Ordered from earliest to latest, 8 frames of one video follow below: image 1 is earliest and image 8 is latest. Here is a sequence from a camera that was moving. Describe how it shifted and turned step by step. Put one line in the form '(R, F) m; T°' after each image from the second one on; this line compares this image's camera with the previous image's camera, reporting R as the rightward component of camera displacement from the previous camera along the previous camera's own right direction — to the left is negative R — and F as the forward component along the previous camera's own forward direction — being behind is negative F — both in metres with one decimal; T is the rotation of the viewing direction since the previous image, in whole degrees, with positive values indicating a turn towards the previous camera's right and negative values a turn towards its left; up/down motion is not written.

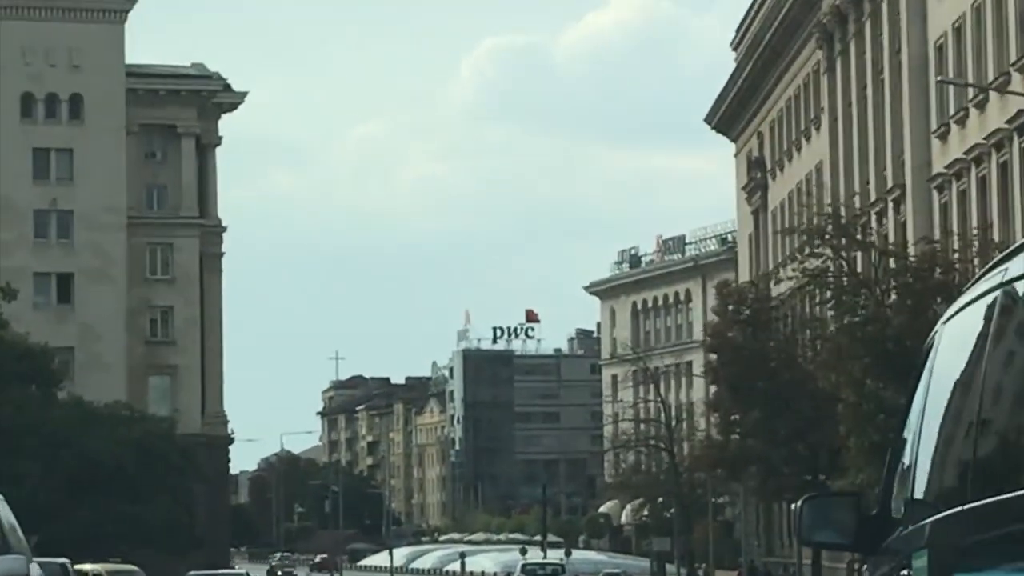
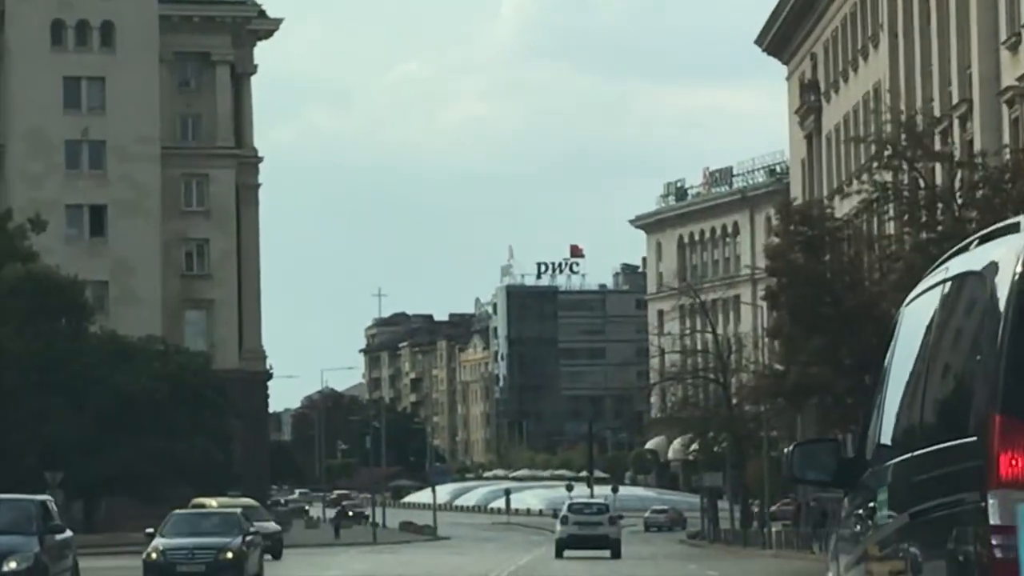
(0.0, +2.9) m; -1°
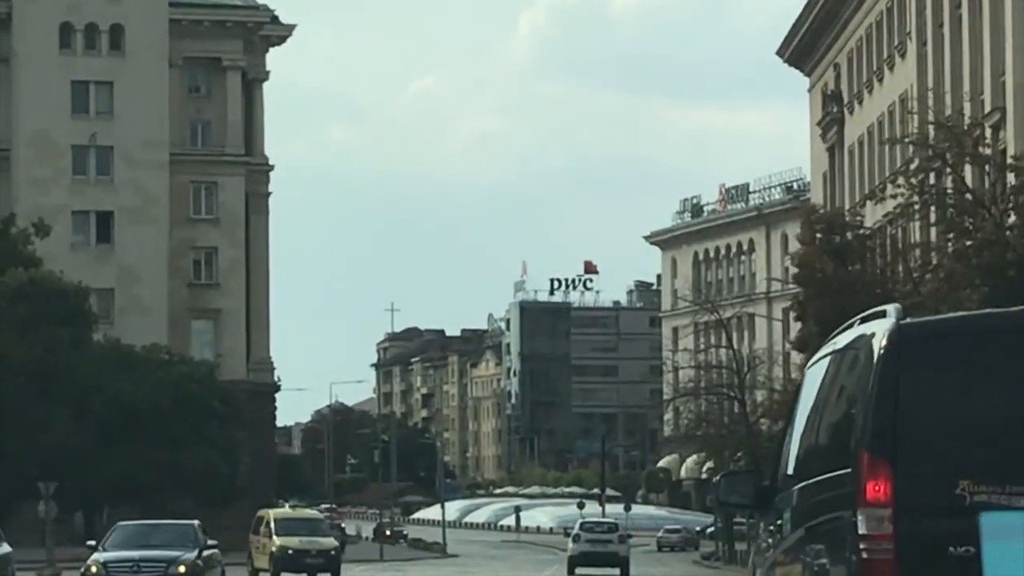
(0.0, +2.0) m; 0°
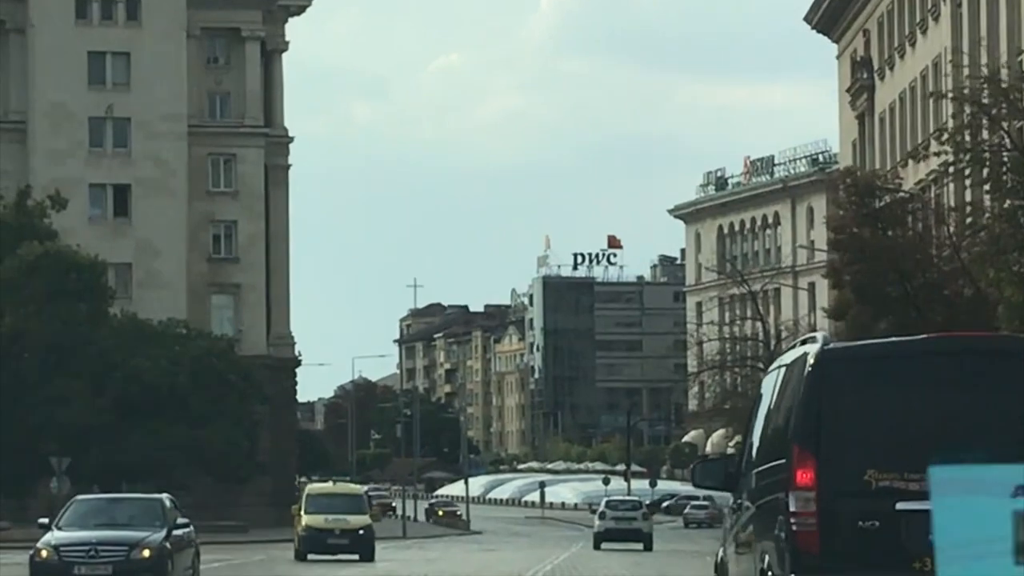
(0.0, +1.5) m; -1°
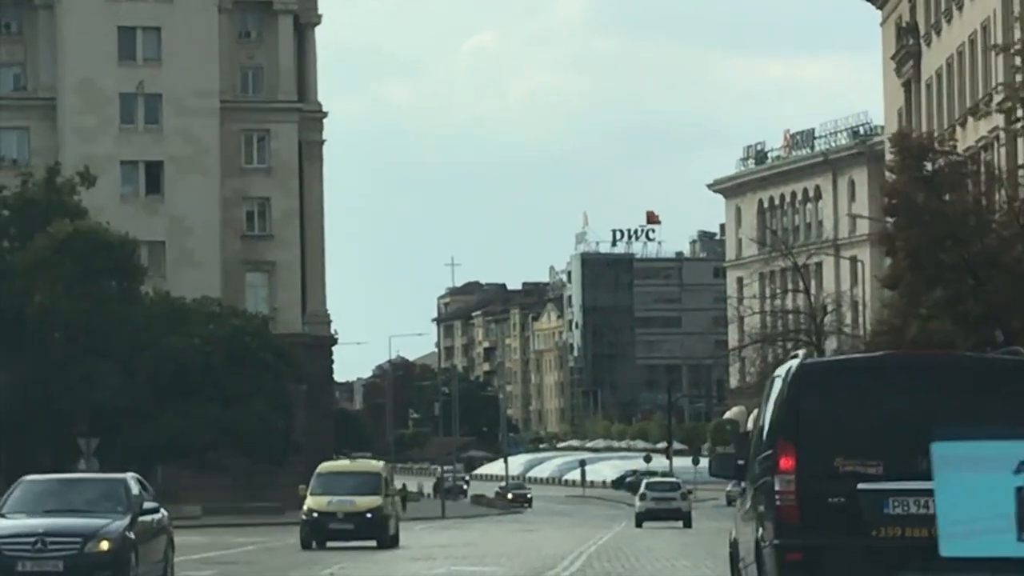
(0.0, +1.6) m; -1°
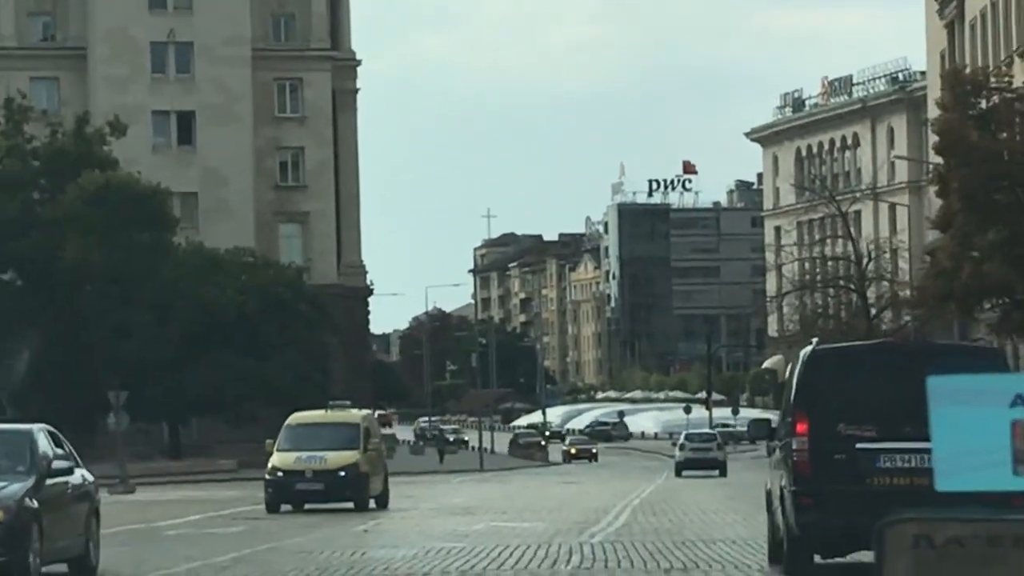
(0.0, +1.2) m; -1°
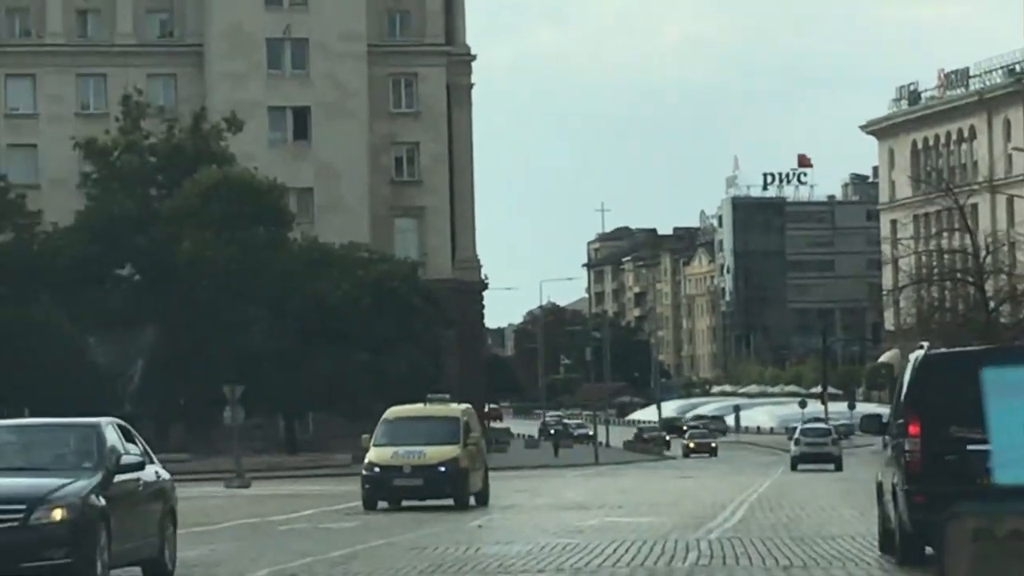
(0.0, +0.1) m; -3°
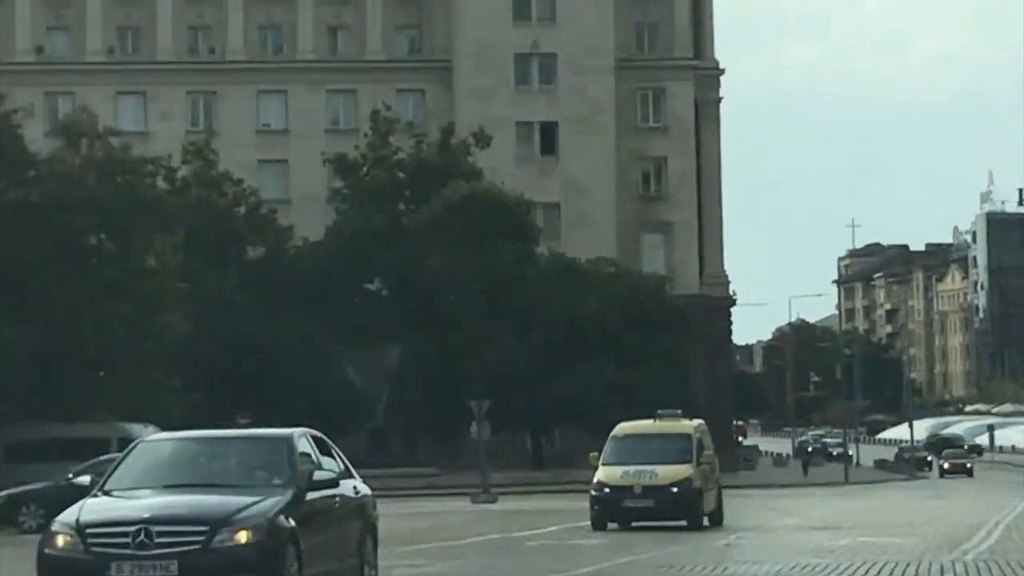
(0.0, +0.4) m; -6°
